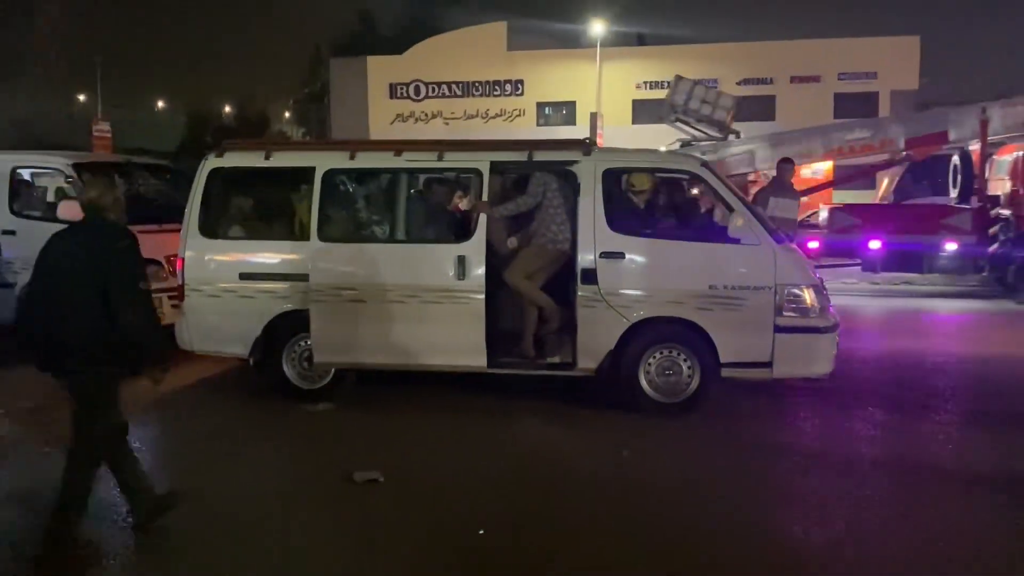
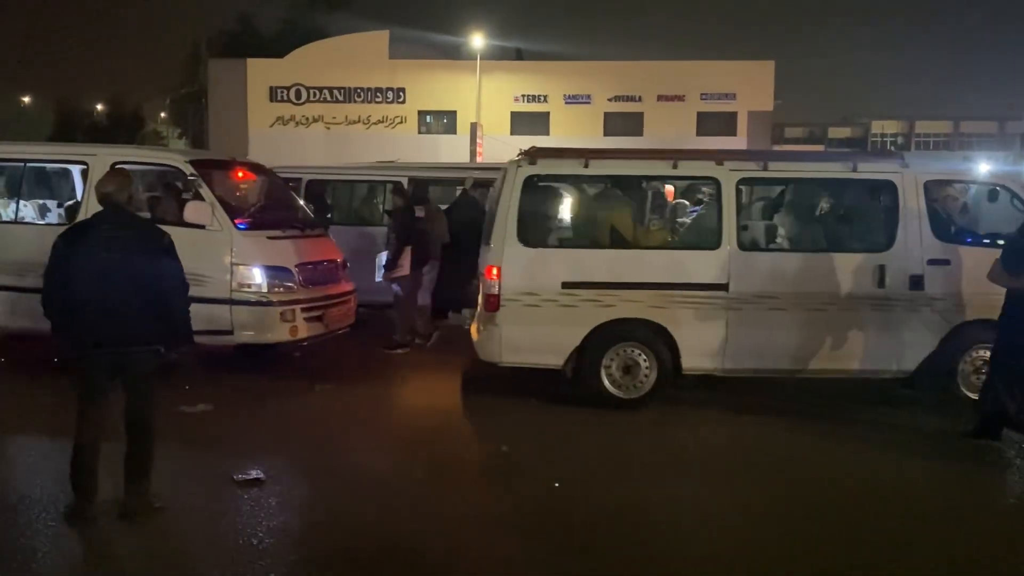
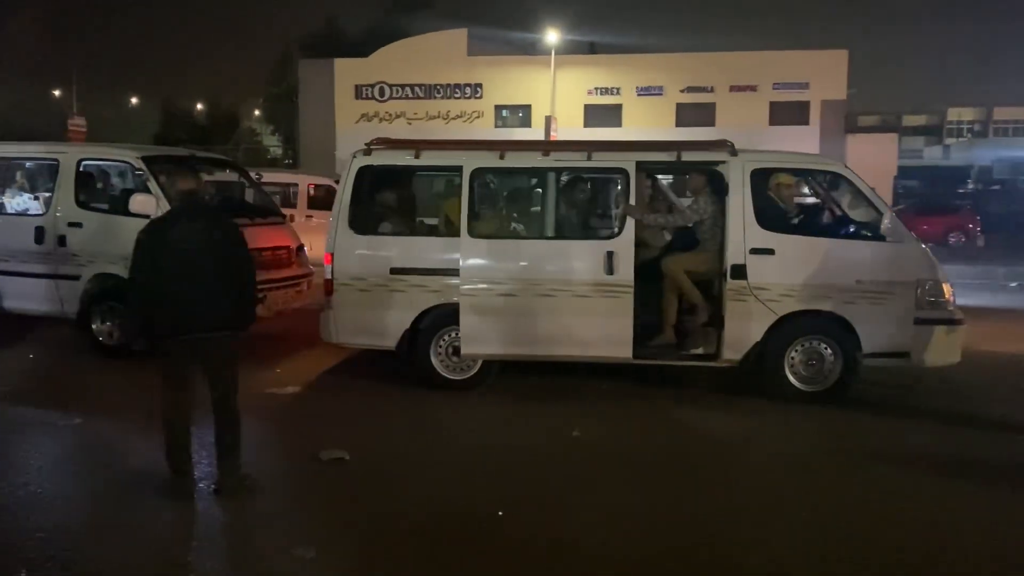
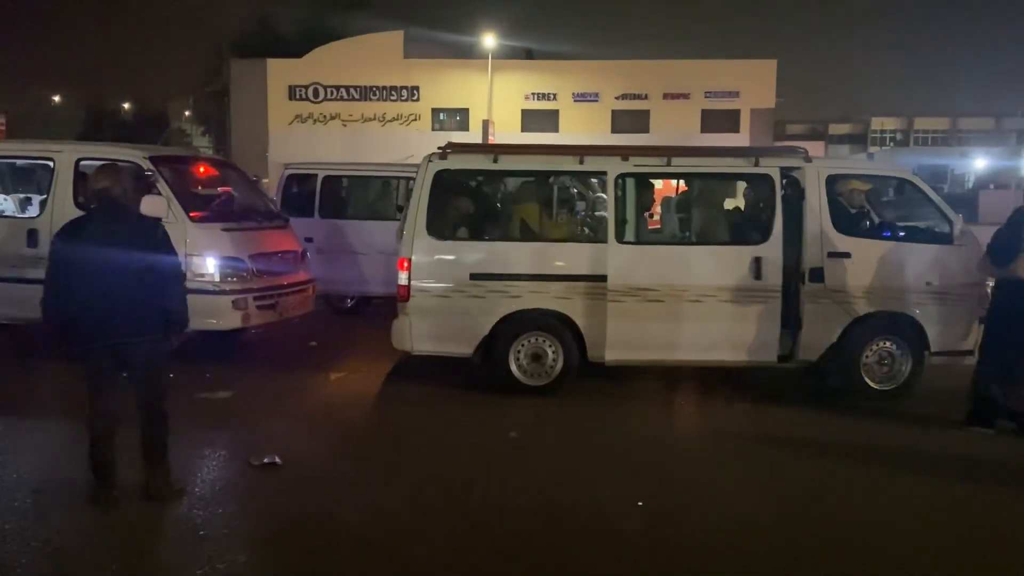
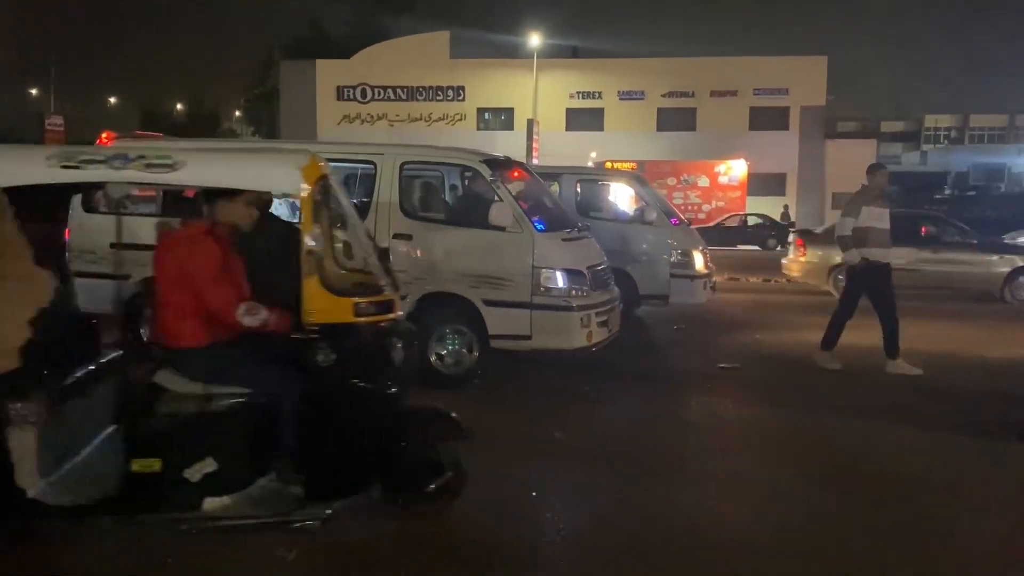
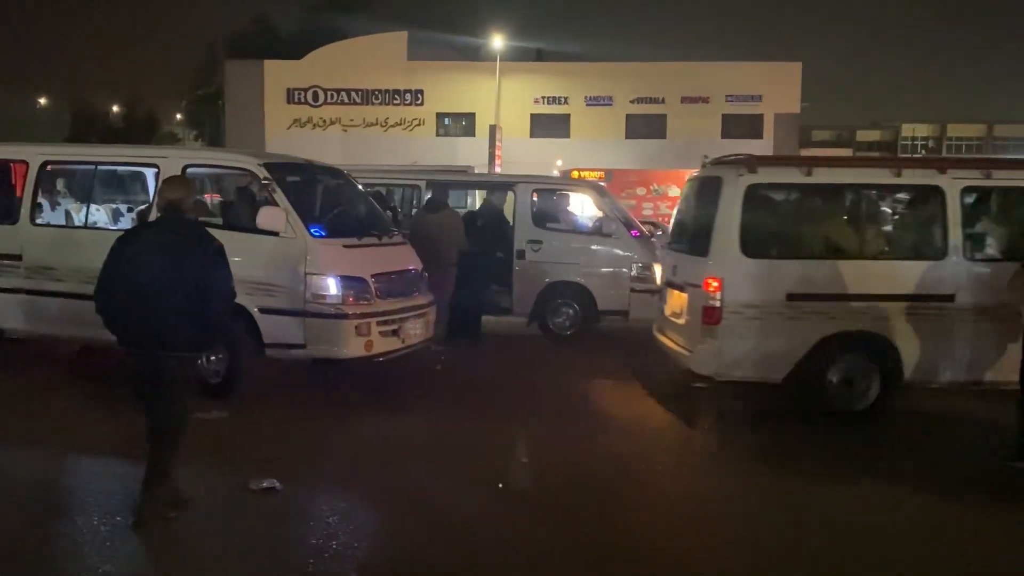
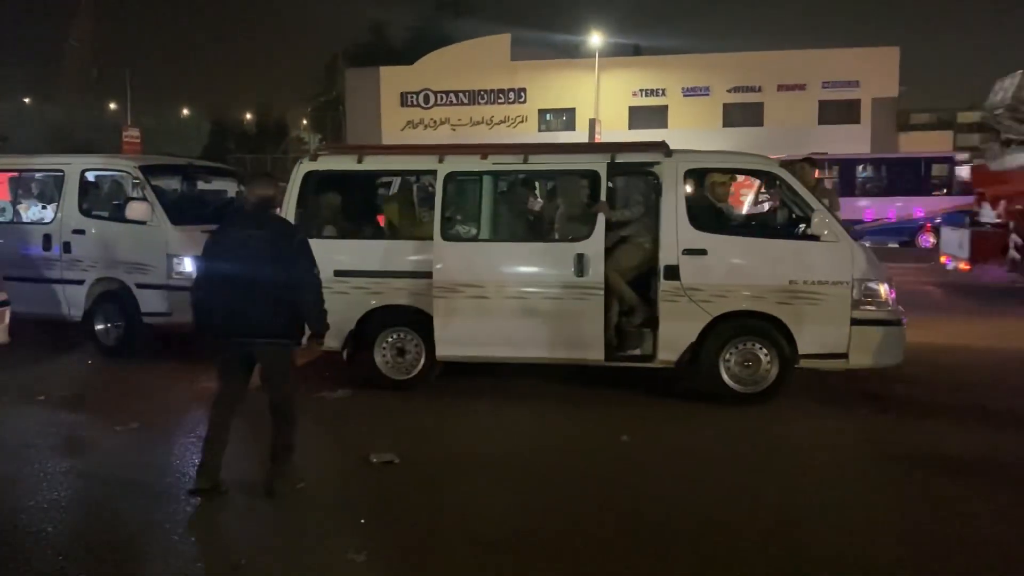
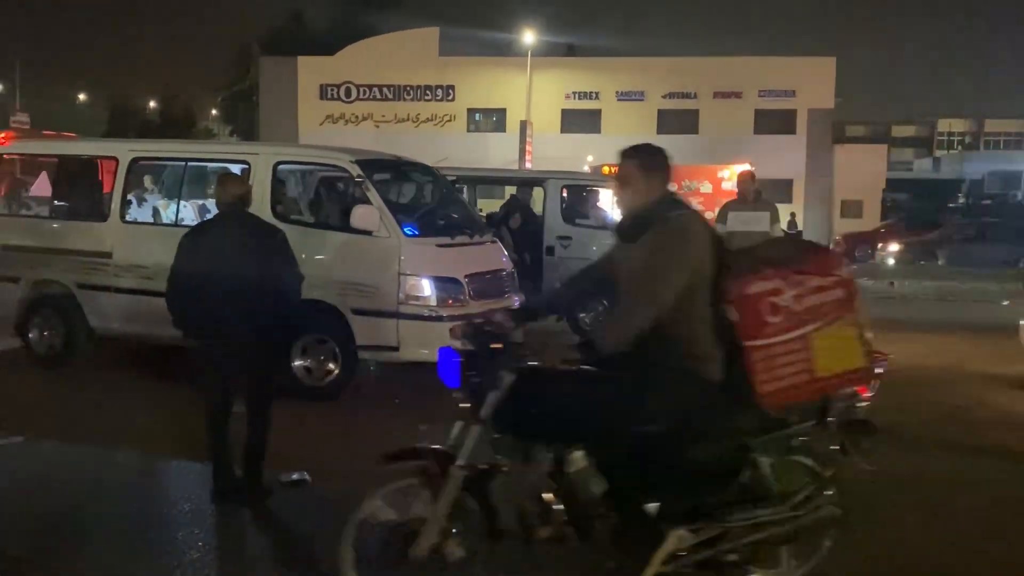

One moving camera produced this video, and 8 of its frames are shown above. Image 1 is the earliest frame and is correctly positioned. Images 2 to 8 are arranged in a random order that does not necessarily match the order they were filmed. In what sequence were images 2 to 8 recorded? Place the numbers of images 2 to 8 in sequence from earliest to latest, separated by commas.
7, 3, 4, 2, 6, 8, 5
